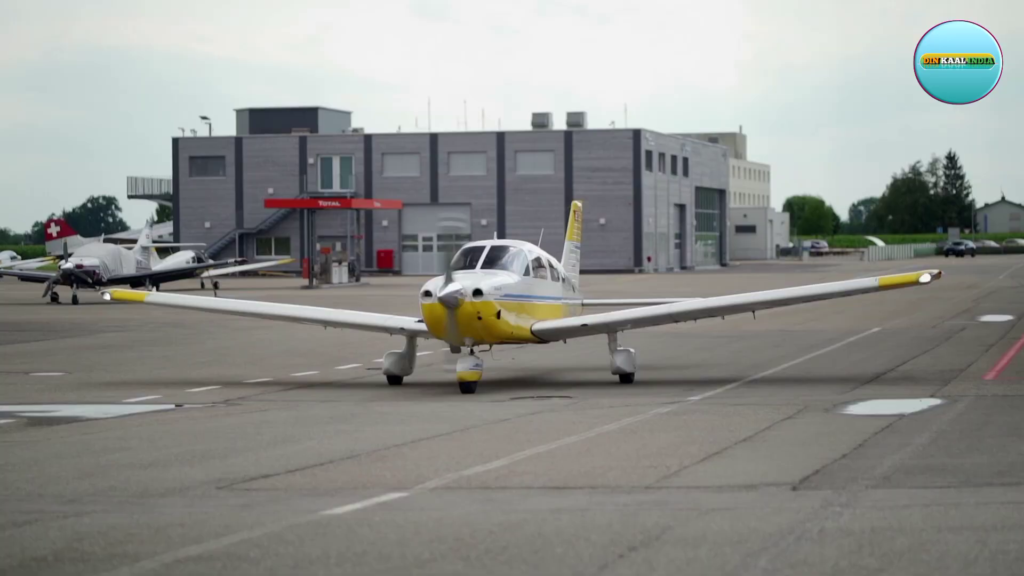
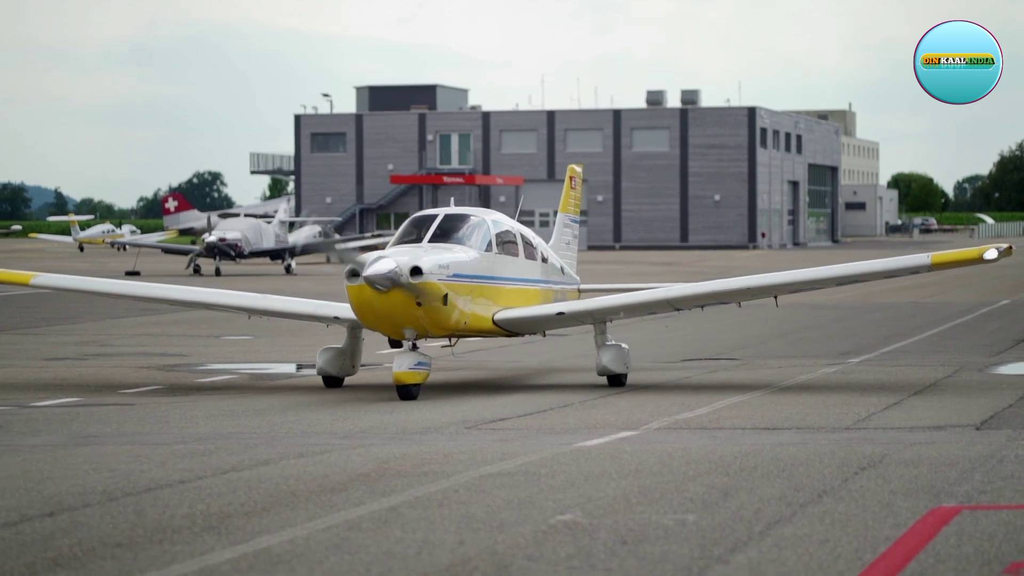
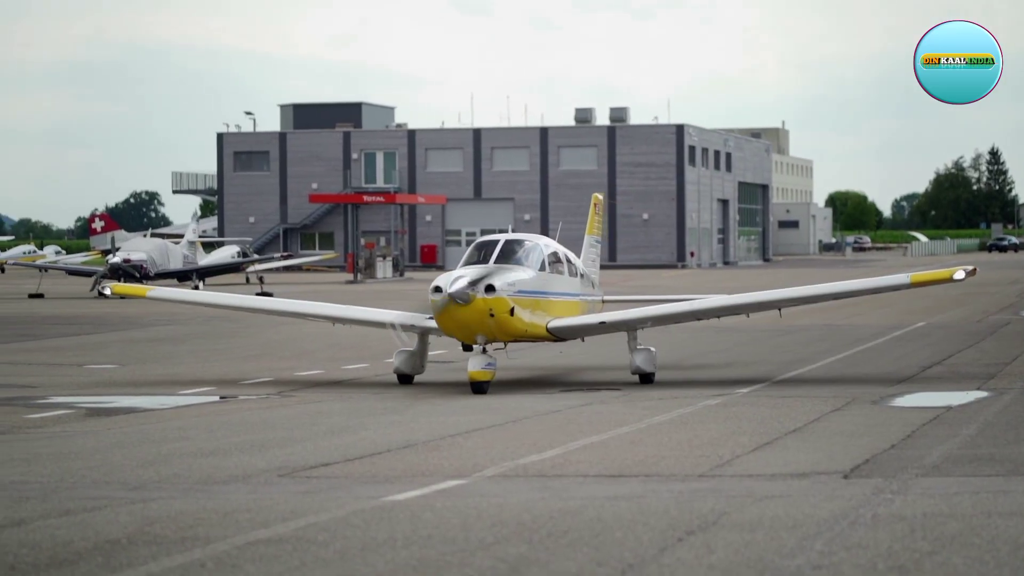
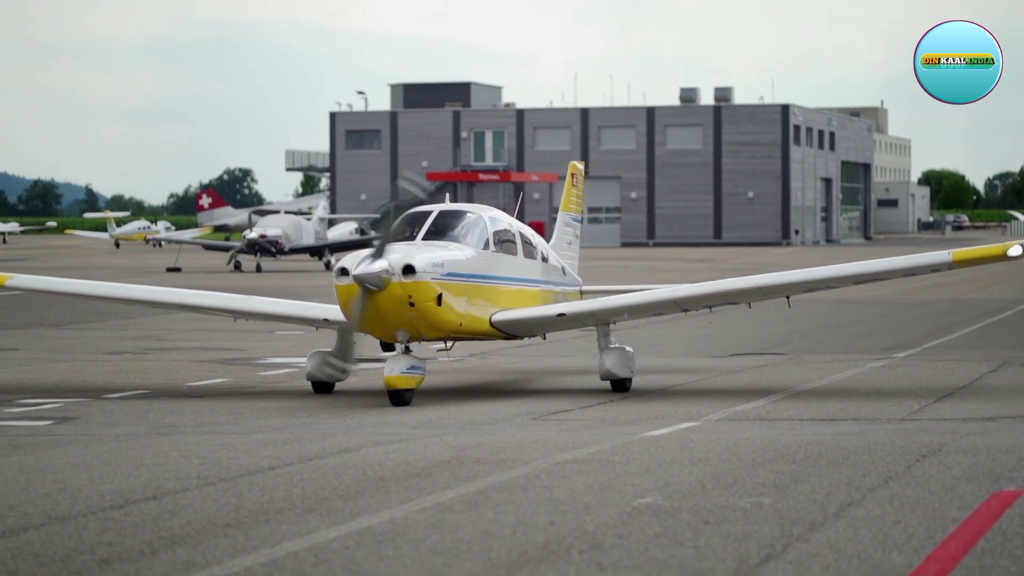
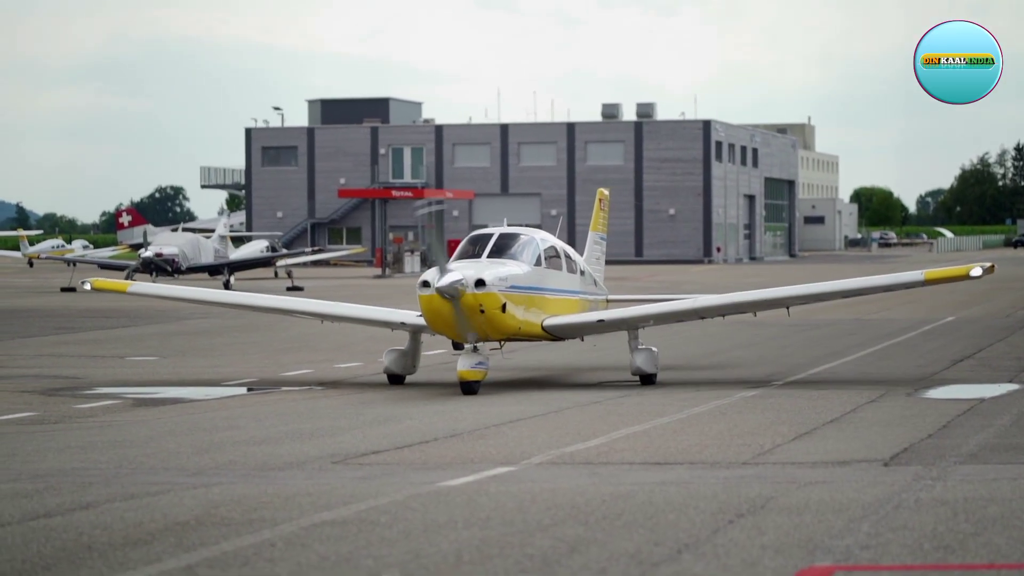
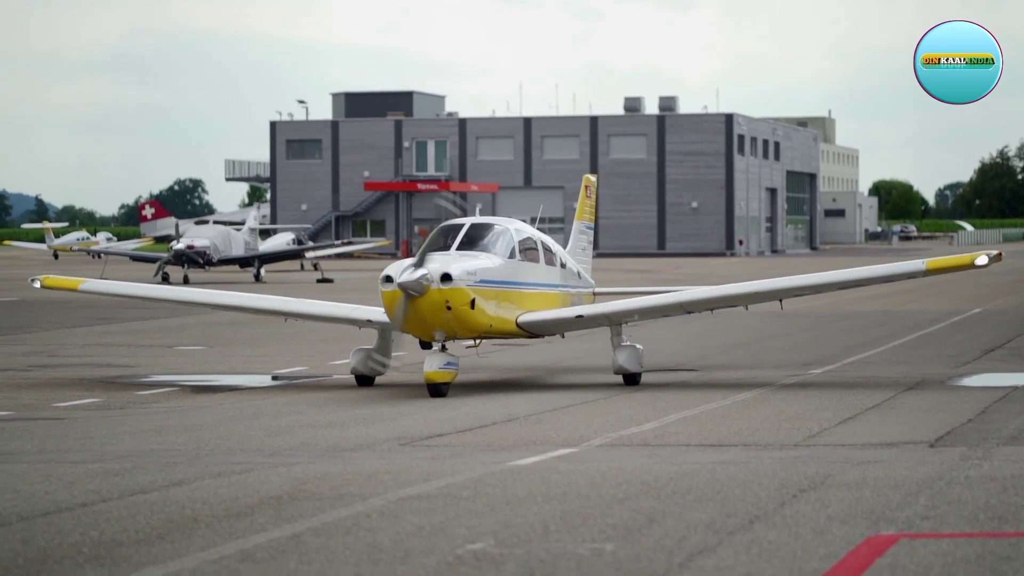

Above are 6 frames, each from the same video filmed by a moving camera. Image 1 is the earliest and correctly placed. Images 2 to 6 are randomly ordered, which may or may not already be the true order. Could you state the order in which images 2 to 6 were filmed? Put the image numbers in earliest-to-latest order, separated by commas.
3, 5, 6, 2, 4
